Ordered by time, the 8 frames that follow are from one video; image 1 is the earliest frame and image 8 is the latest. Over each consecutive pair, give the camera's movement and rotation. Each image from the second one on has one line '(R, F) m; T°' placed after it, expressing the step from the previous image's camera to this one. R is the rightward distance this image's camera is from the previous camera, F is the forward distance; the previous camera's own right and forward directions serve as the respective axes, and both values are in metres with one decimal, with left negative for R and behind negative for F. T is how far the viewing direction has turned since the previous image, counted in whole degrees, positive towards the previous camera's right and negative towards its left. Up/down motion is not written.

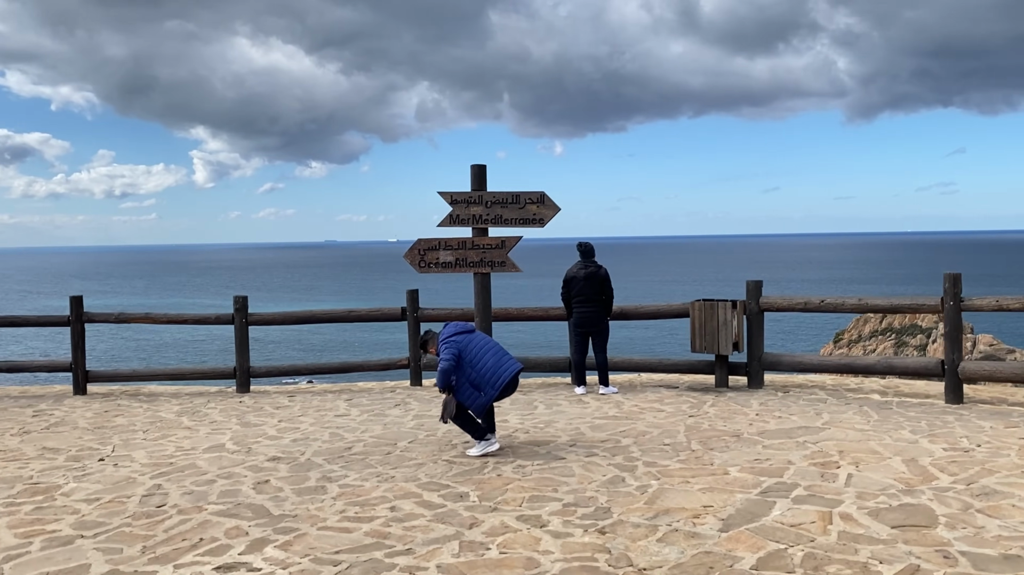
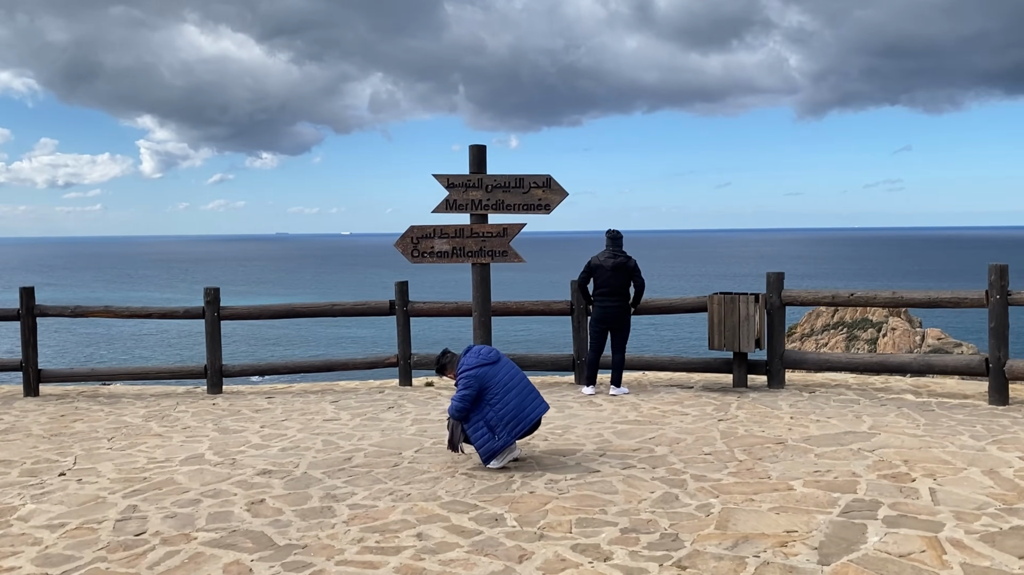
(-0.5, +0.8) m; +3°
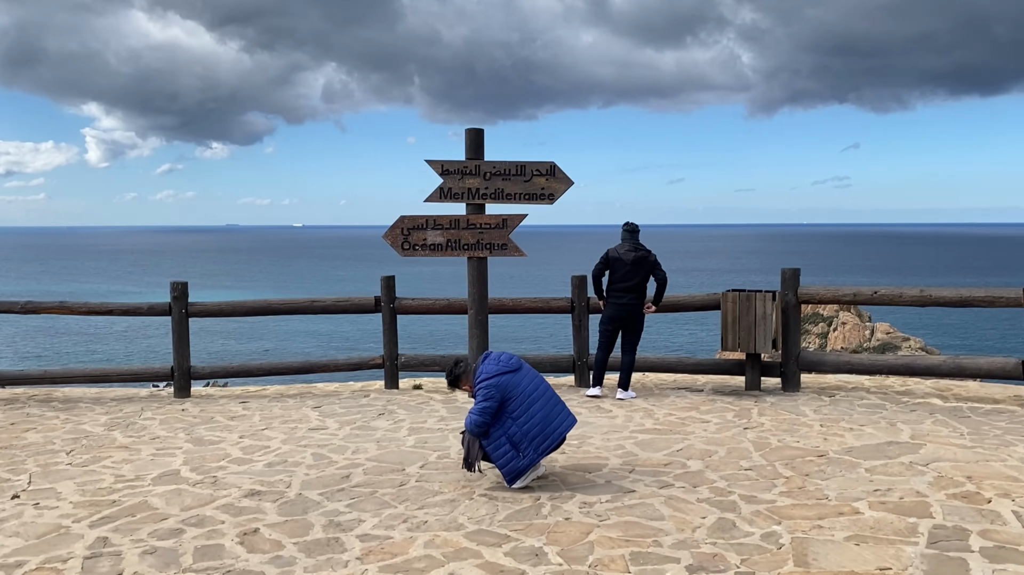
(-0.4, +0.7) m; +3°
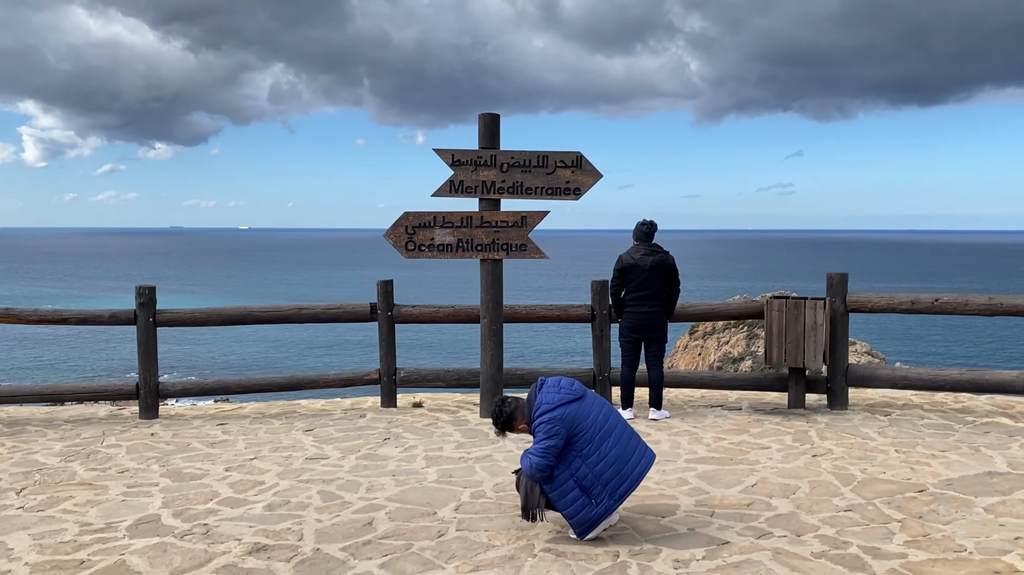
(-0.6, +0.9) m; +3°
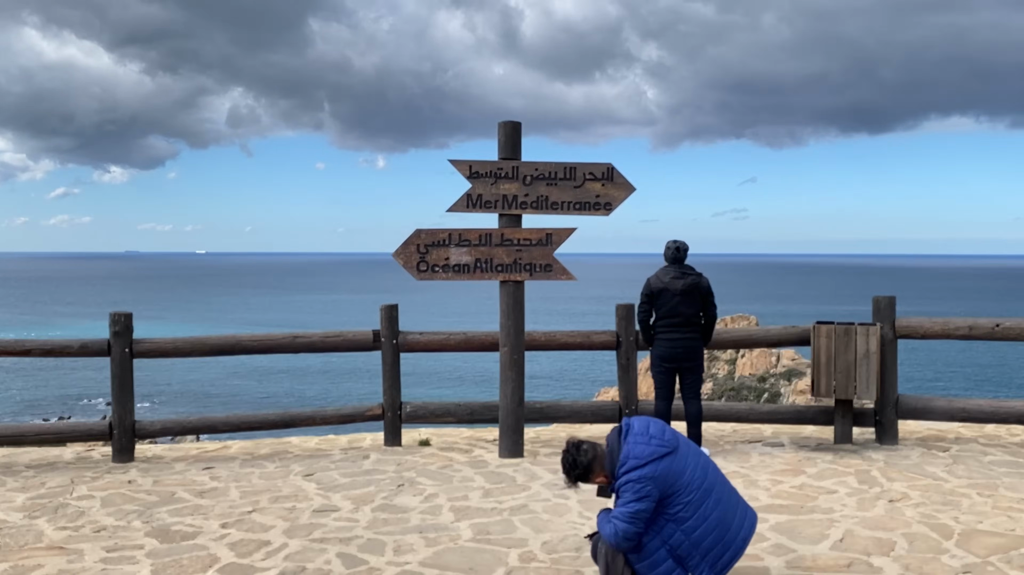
(-0.5, +0.7) m; +3°
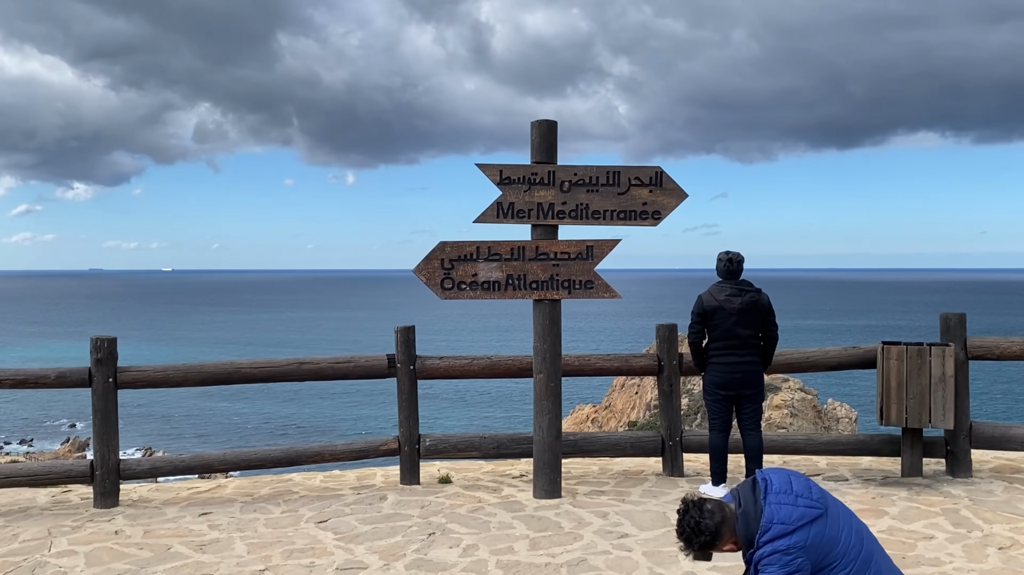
(-0.4, +0.7) m; +2°
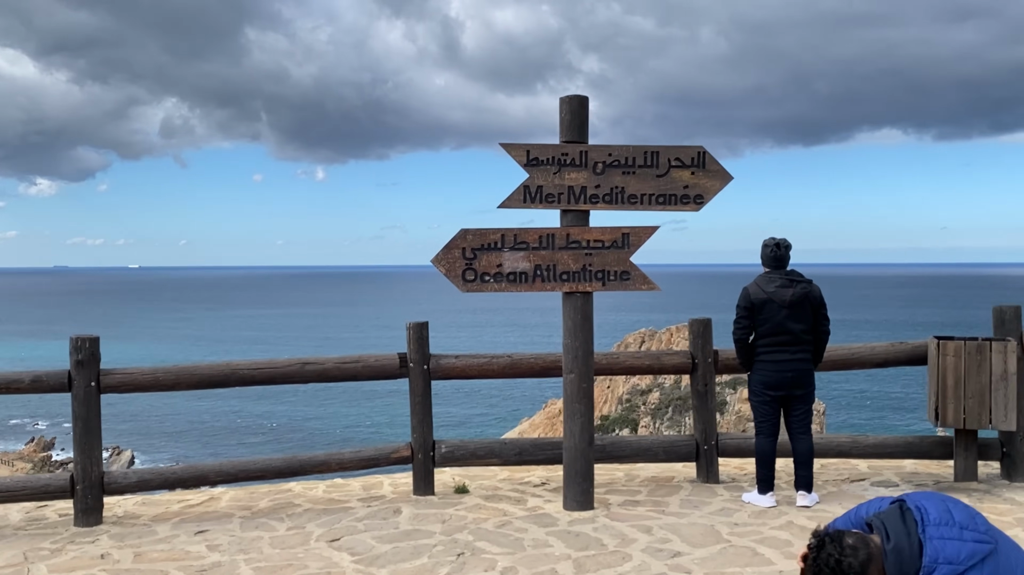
(-0.3, +0.5) m; +2°
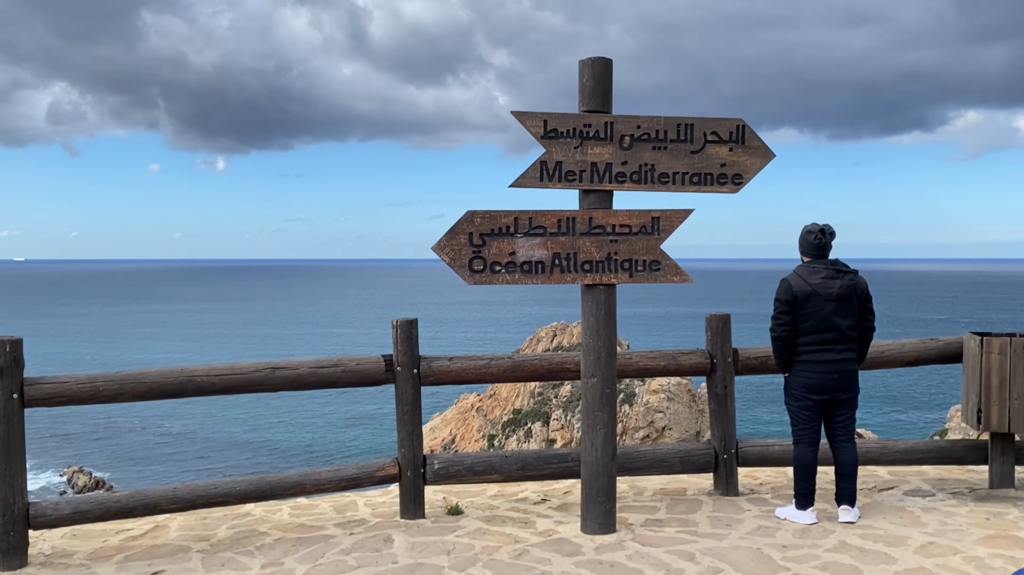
(-0.5, +0.8) m; +6°
